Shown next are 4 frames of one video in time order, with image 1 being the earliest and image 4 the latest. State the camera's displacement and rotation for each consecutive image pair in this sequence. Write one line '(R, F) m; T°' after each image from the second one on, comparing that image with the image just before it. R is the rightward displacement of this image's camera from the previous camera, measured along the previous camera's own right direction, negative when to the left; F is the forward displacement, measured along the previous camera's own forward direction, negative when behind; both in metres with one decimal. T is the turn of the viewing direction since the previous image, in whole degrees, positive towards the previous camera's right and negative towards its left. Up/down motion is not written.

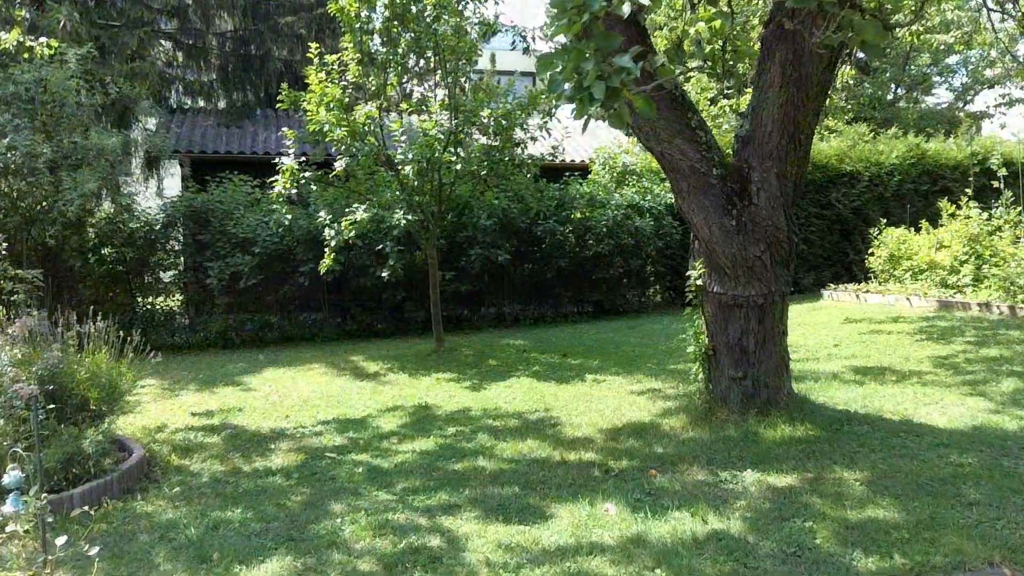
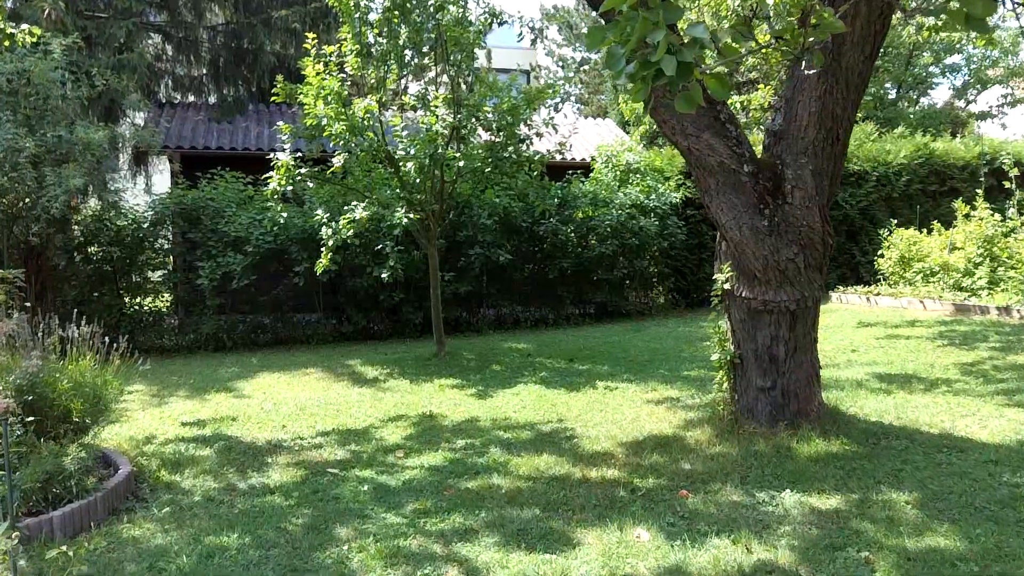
(-0.1, +0.3) m; +1°
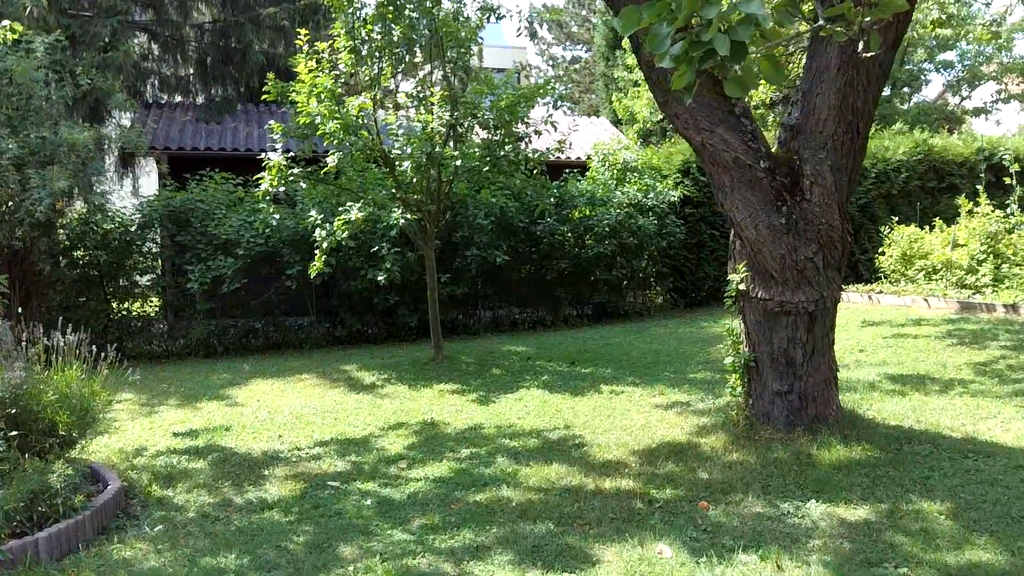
(-0.1, +0.2) m; +1°
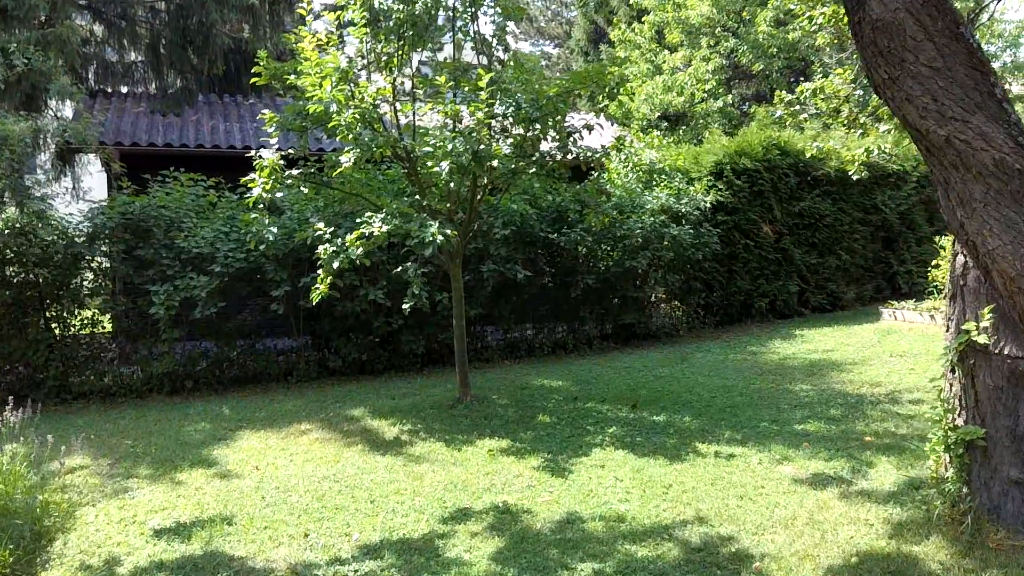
(-0.8, +1.3) m; +4°
